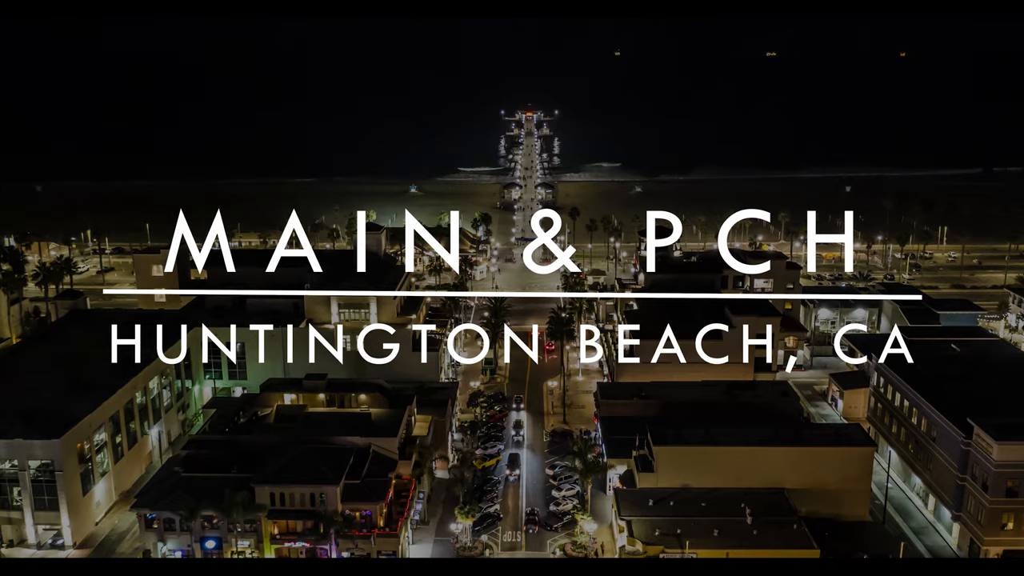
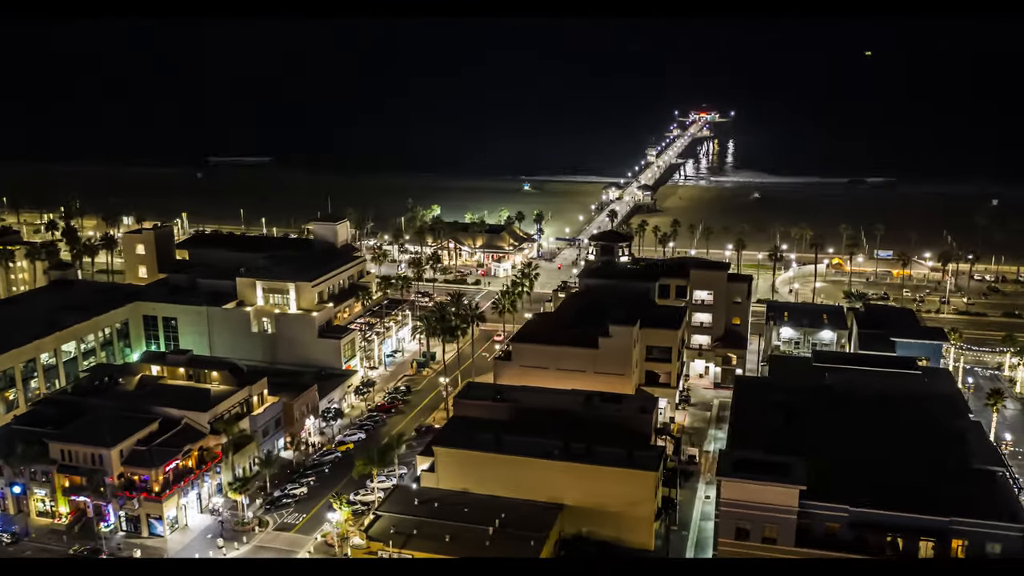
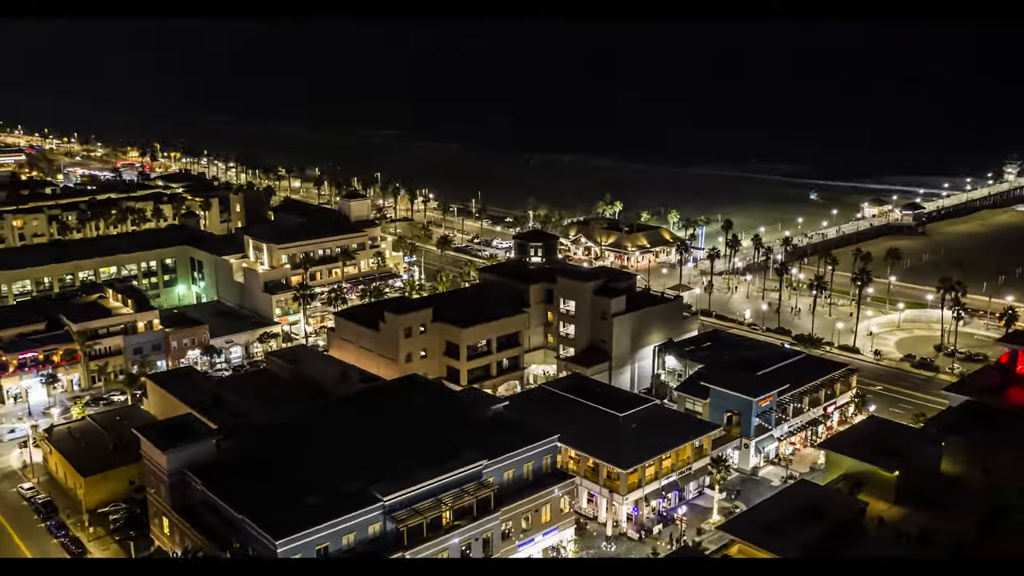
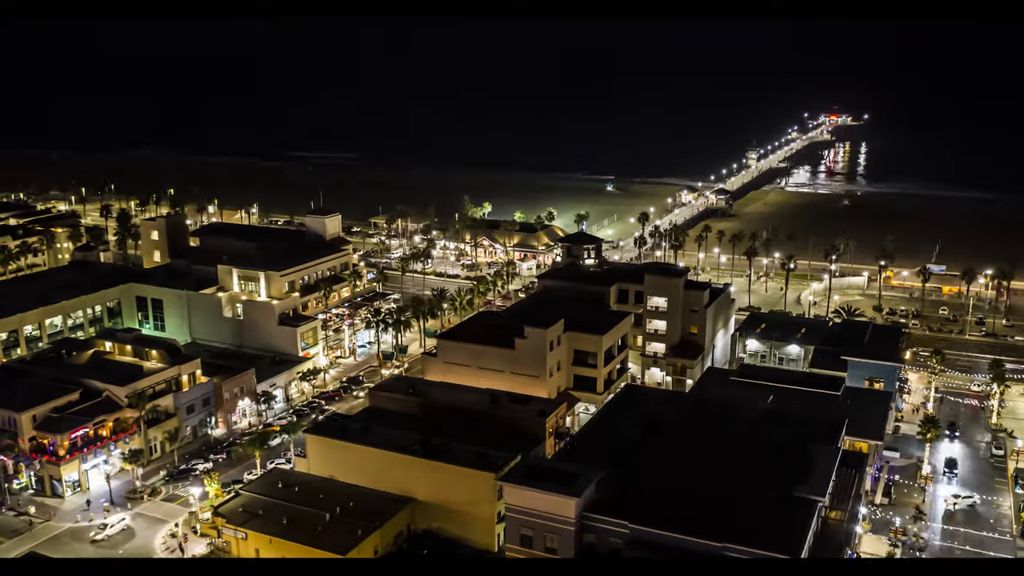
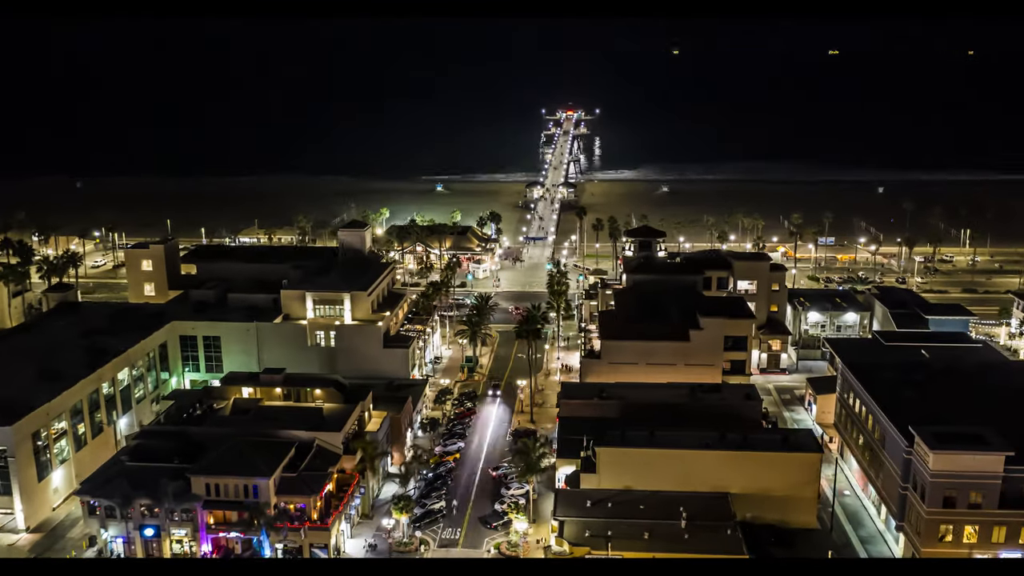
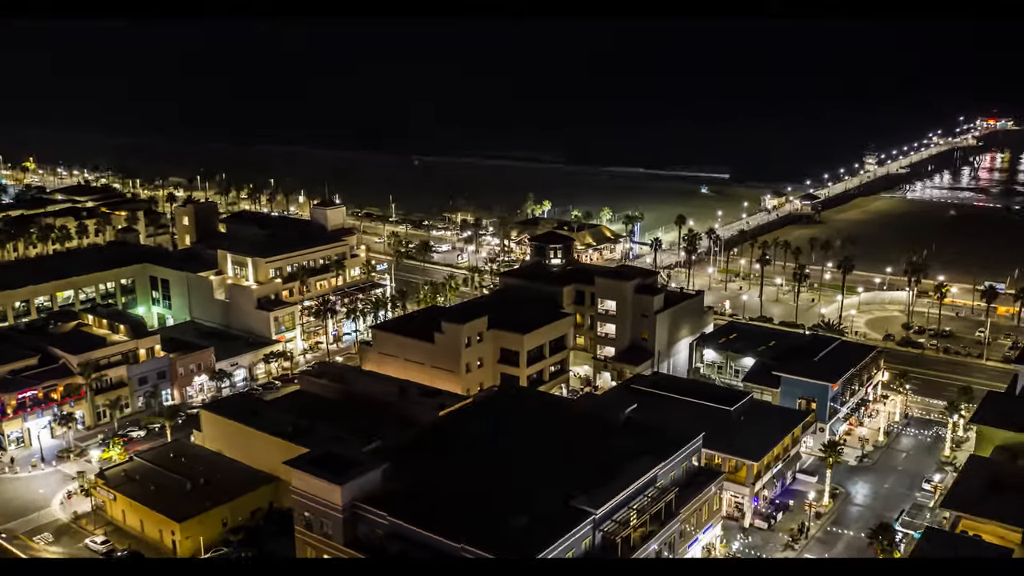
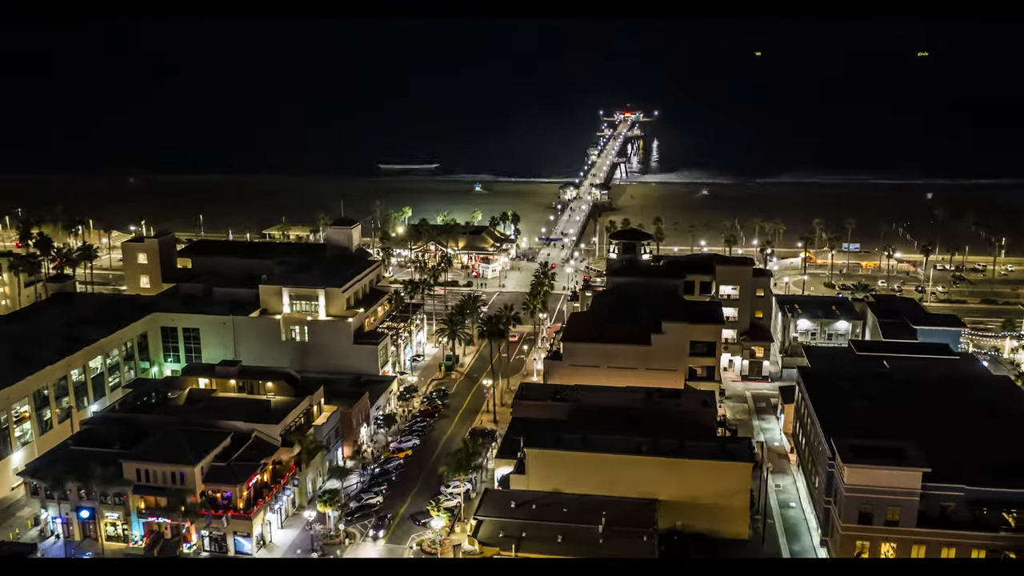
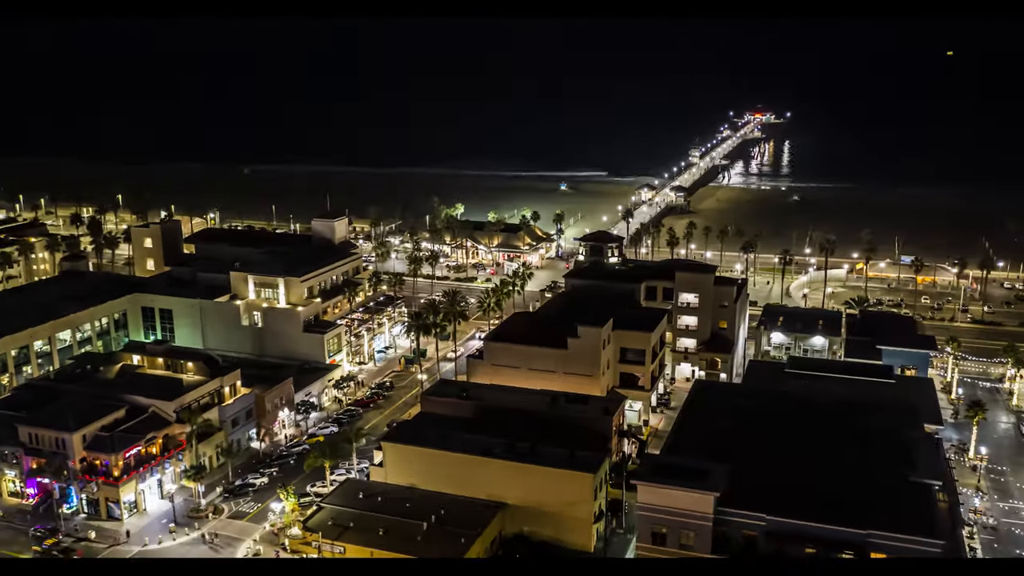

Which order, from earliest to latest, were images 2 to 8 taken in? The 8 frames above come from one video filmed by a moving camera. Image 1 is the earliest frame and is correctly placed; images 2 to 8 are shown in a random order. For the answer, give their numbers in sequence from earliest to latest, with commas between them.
5, 7, 2, 8, 4, 6, 3
